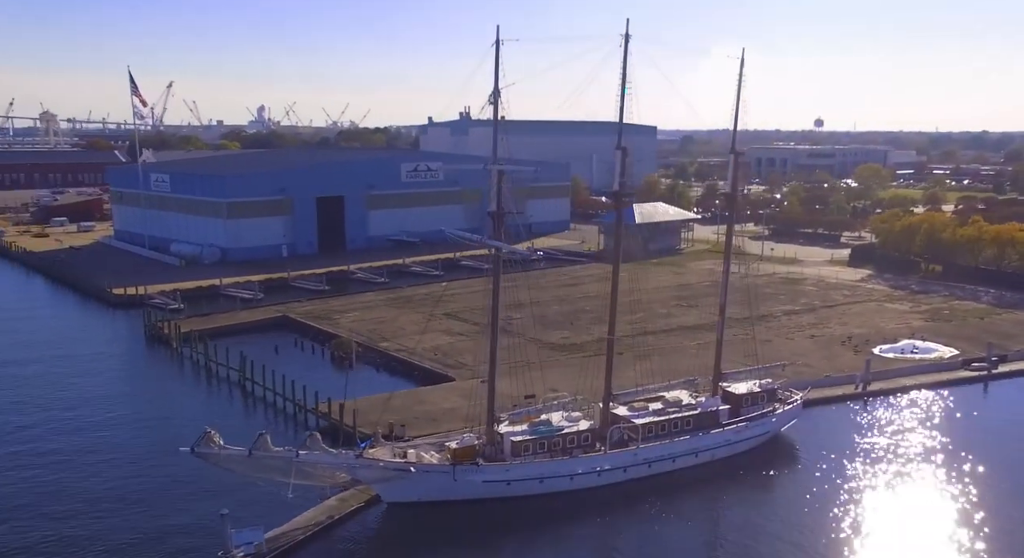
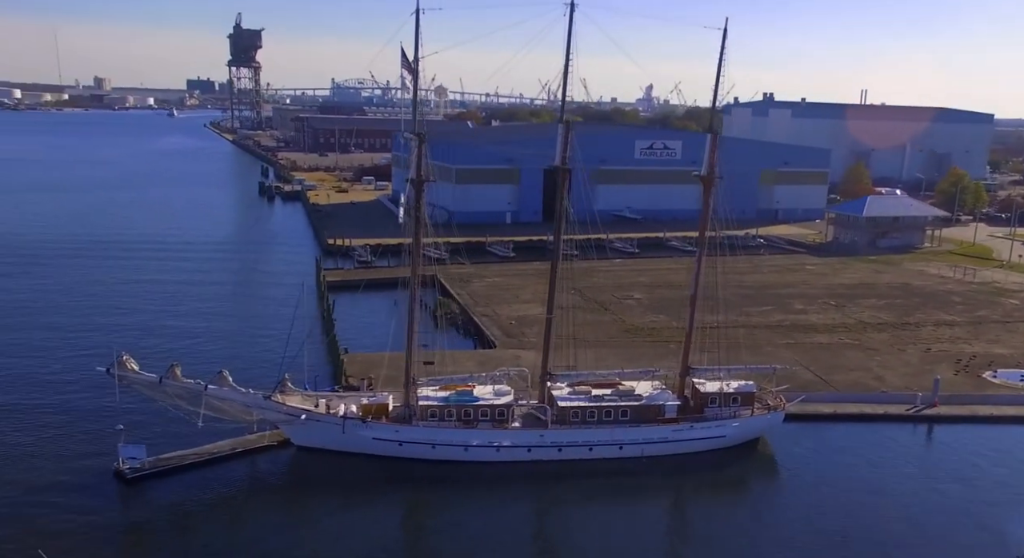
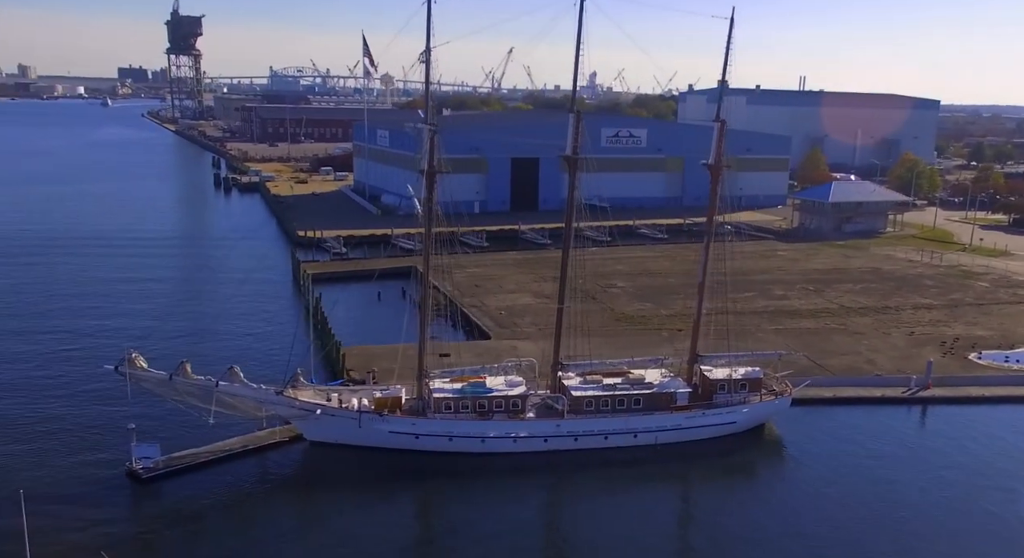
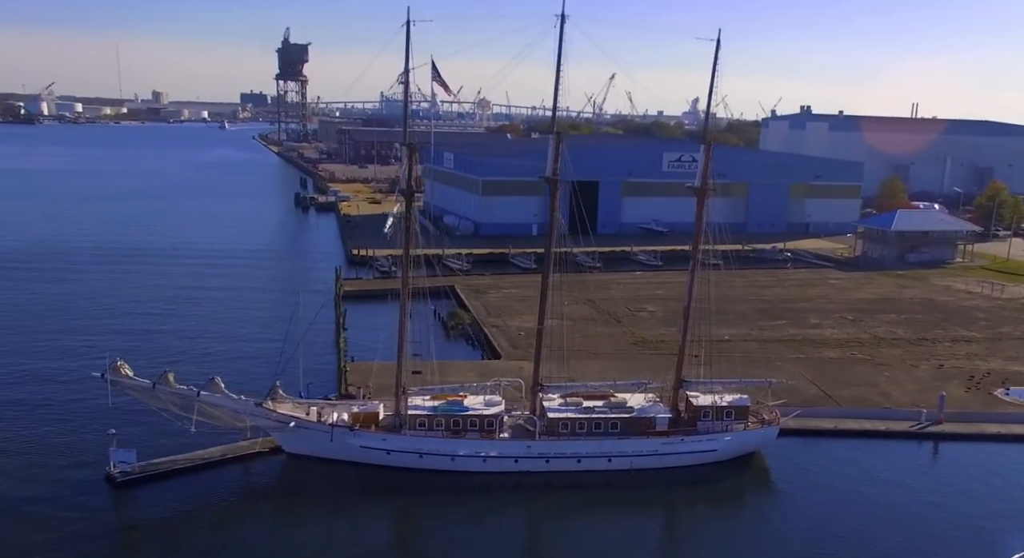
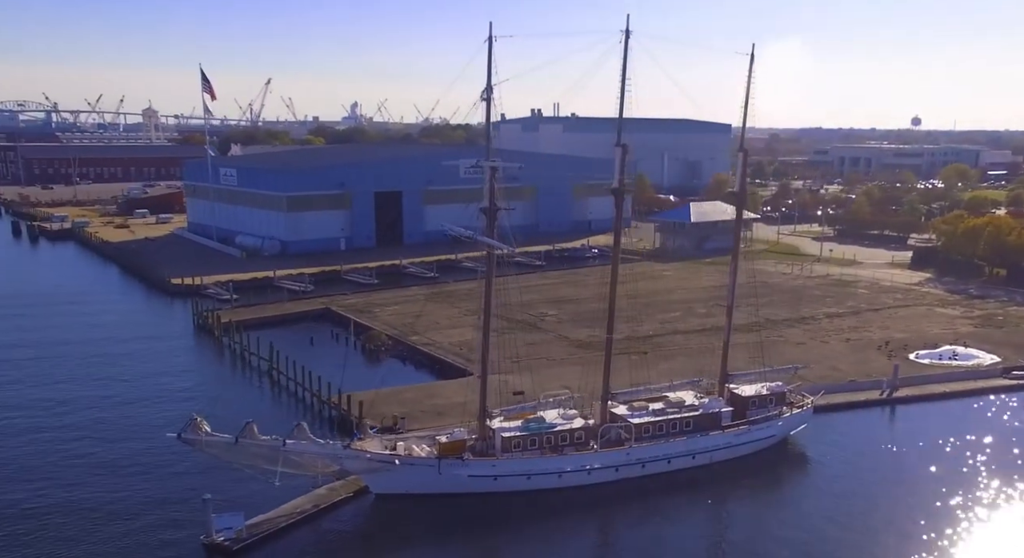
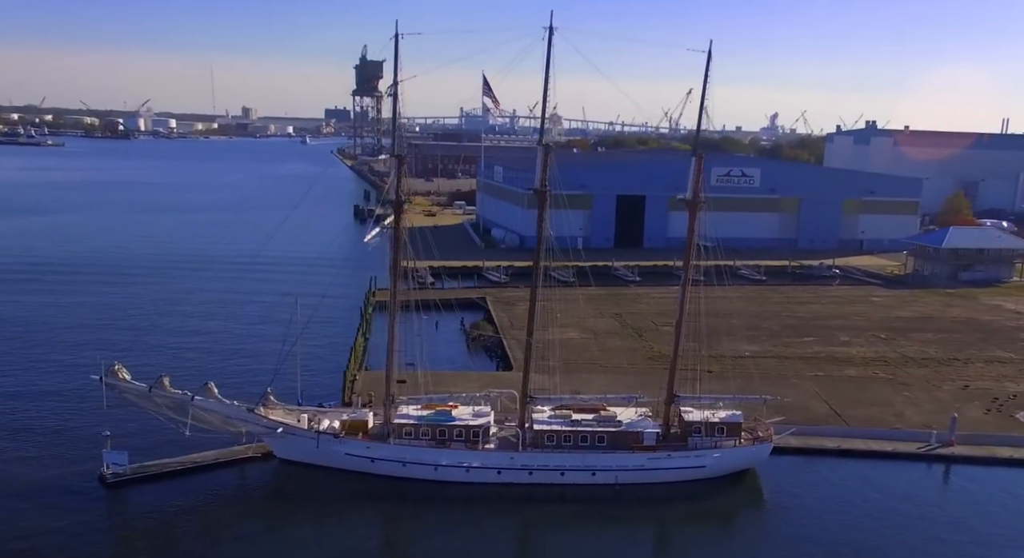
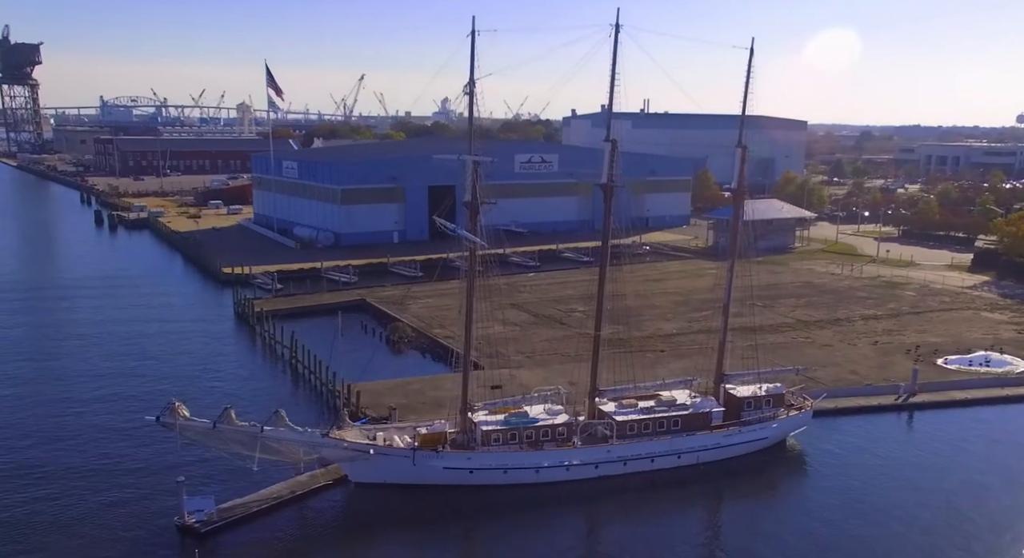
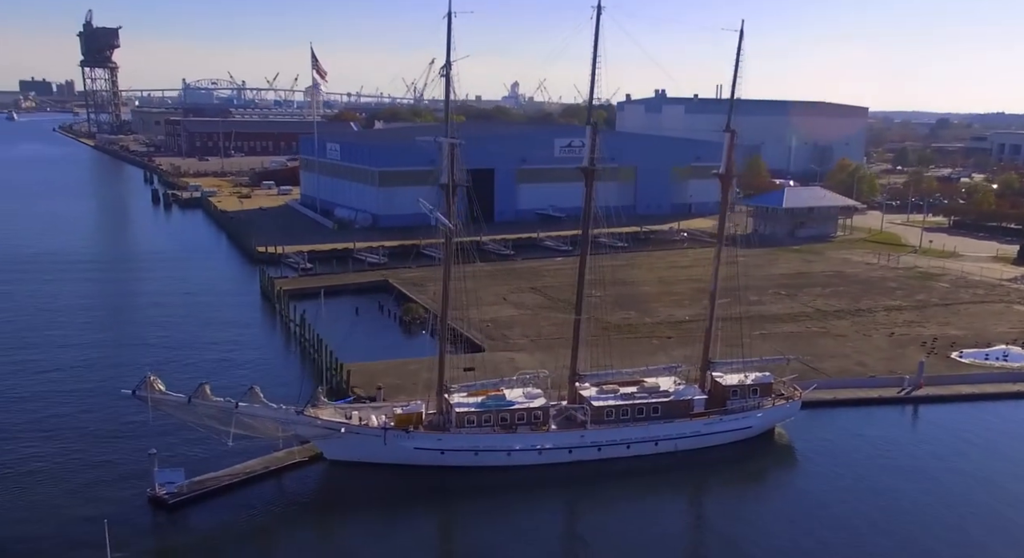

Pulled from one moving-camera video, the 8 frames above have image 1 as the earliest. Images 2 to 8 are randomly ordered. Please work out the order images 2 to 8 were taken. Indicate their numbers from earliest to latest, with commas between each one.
5, 7, 8, 3, 2, 4, 6
